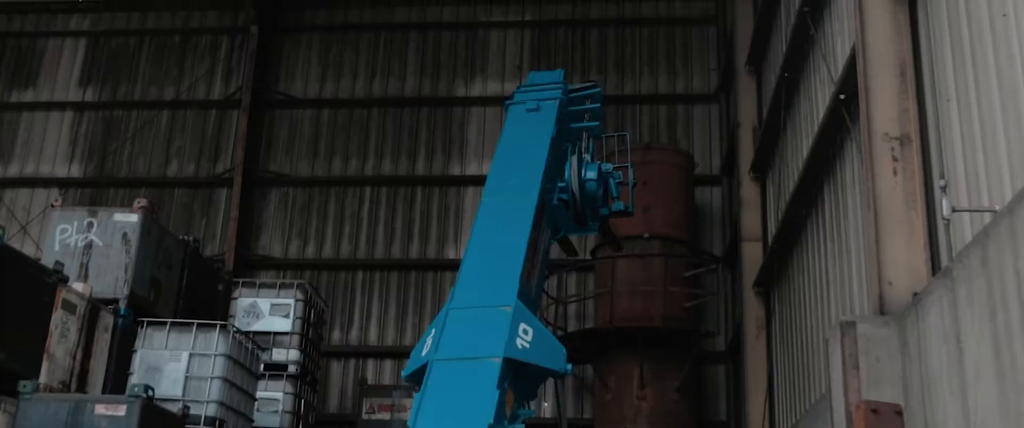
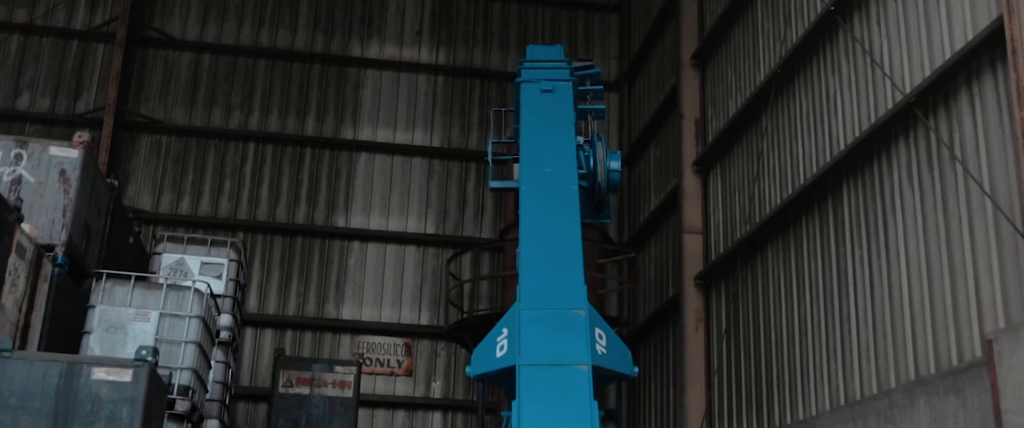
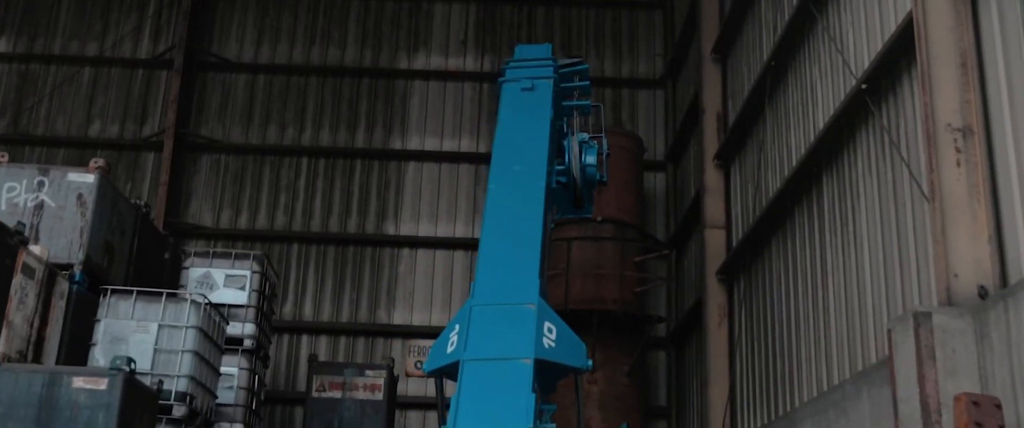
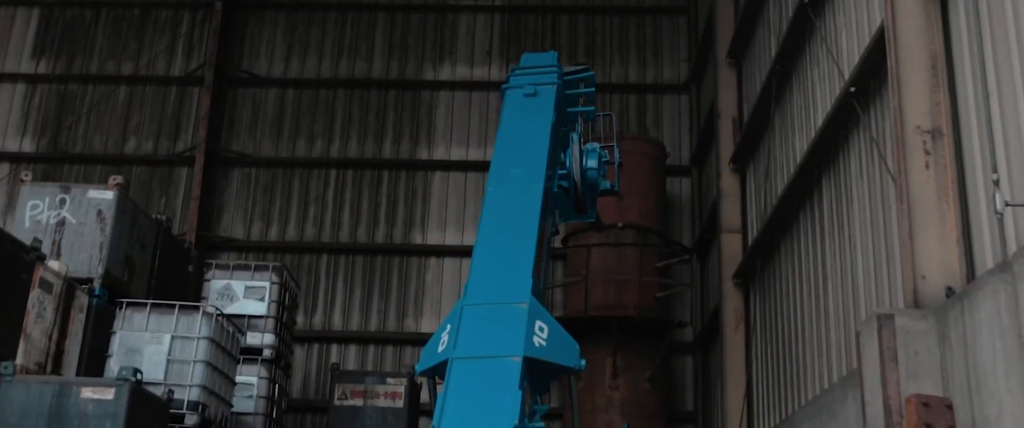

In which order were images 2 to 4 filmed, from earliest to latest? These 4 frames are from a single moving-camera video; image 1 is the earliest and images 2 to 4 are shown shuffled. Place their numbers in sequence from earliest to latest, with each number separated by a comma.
4, 3, 2
